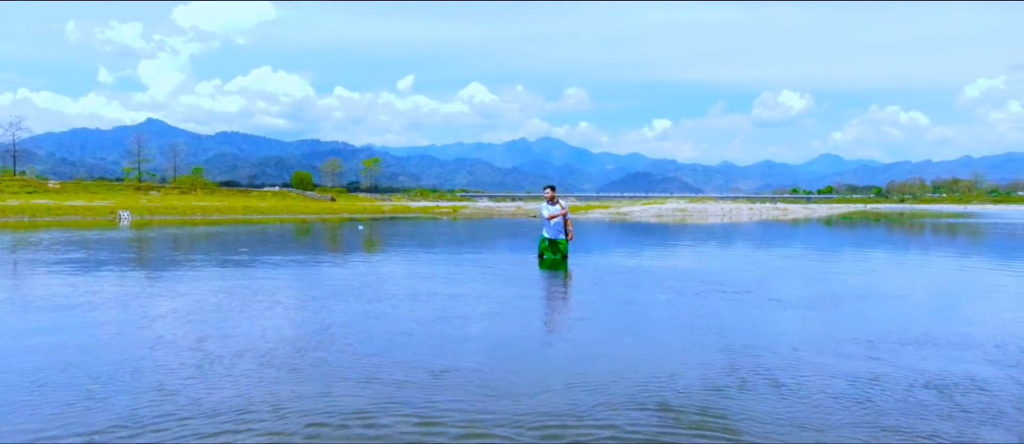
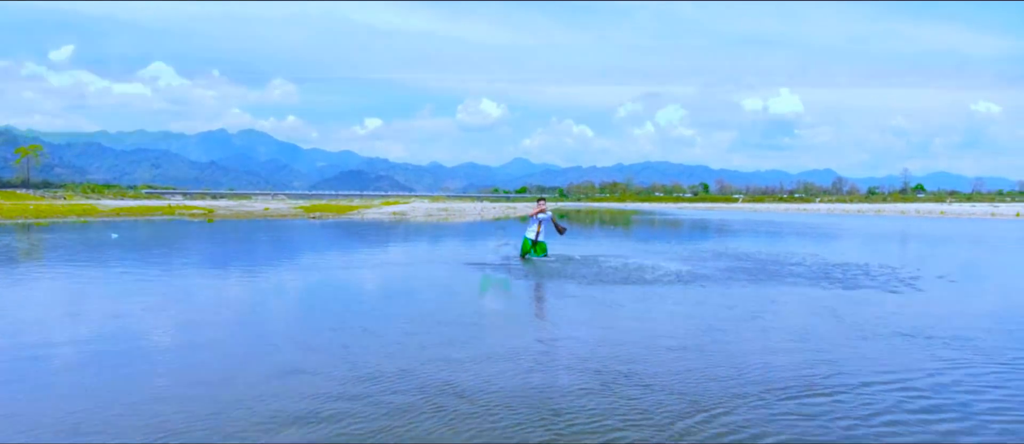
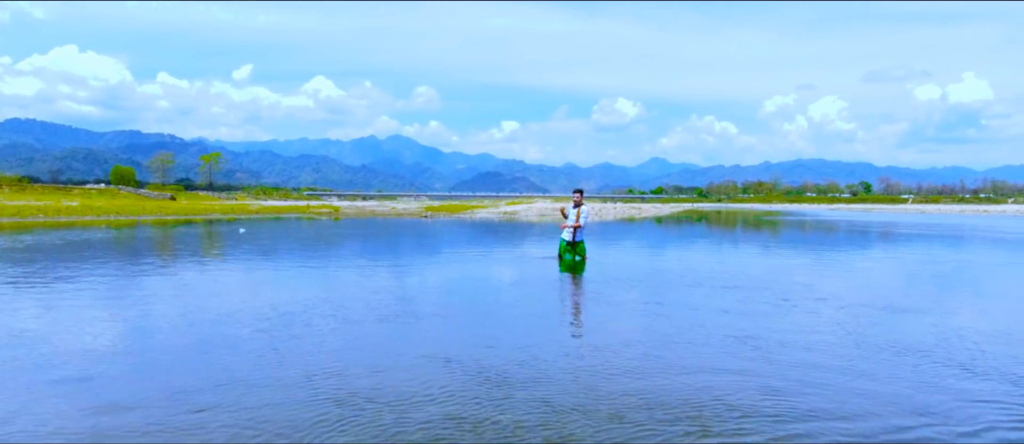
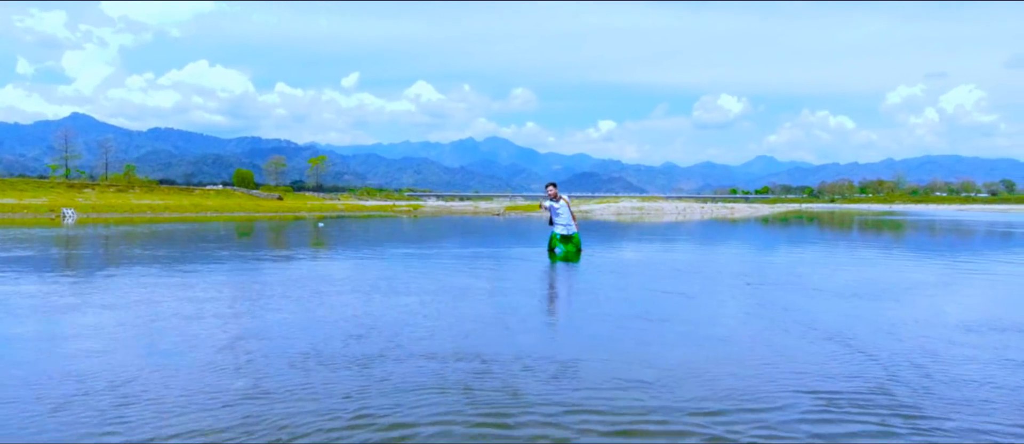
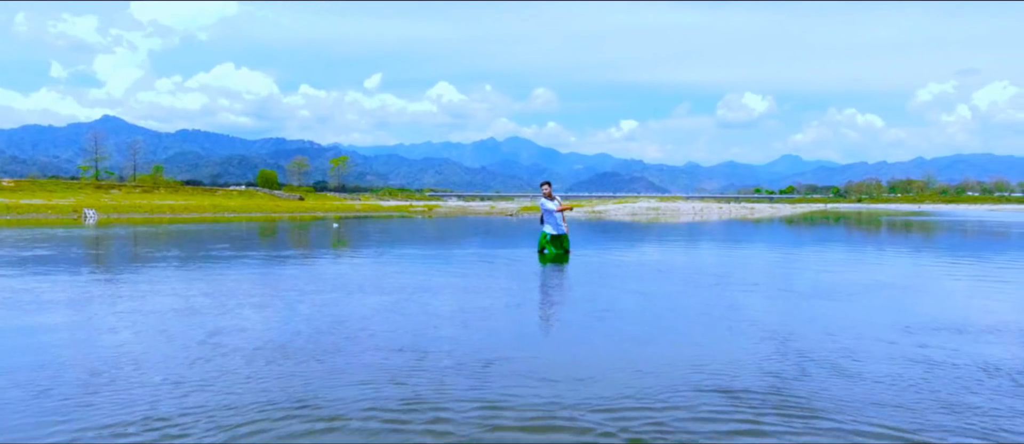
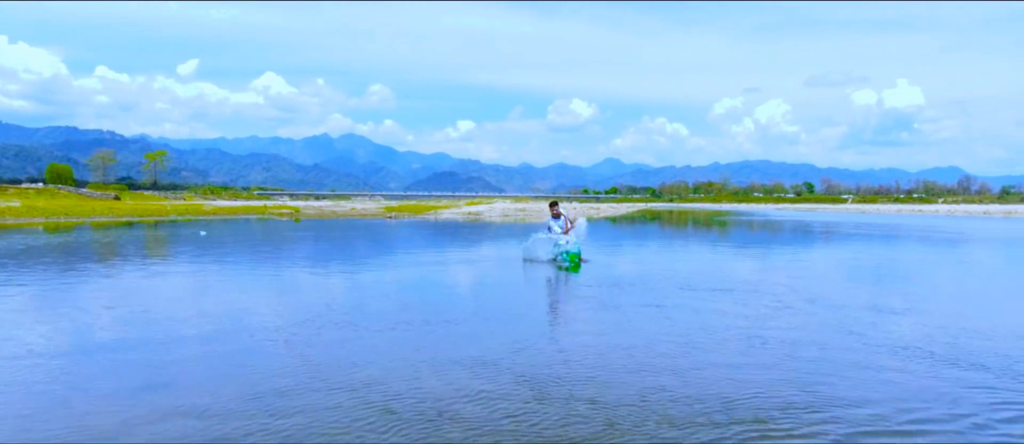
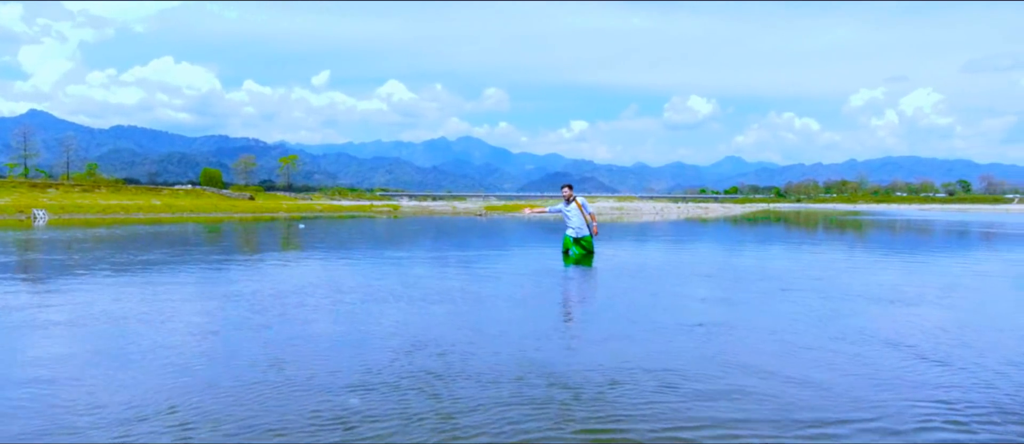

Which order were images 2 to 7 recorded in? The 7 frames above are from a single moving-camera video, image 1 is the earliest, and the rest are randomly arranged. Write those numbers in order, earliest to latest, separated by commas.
5, 4, 7, 3, 6, 2
